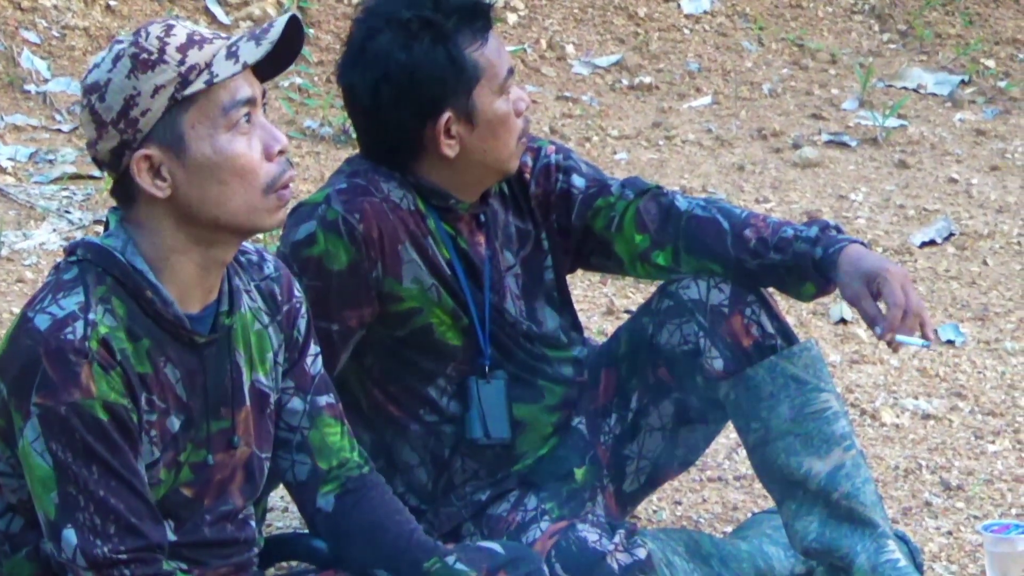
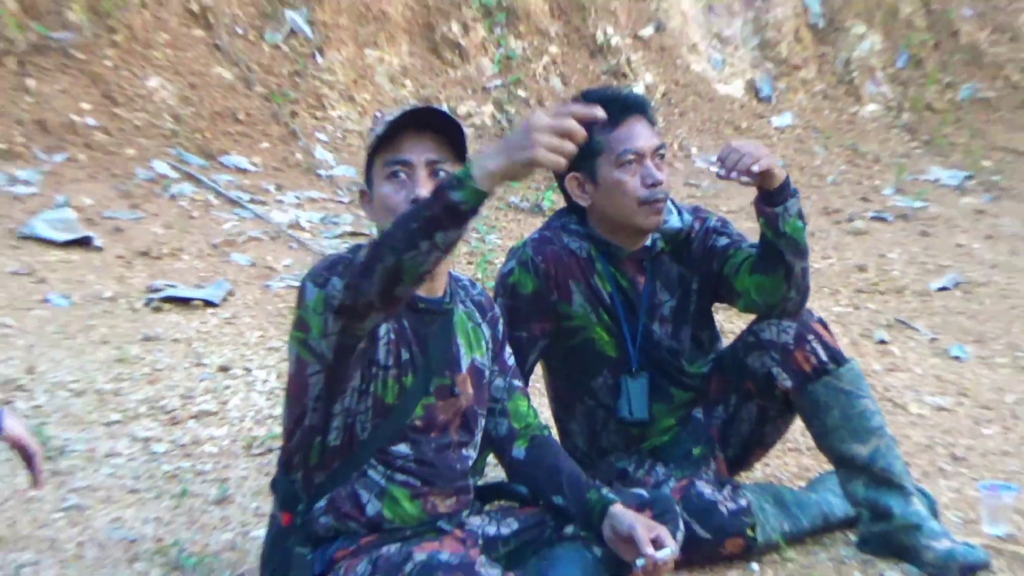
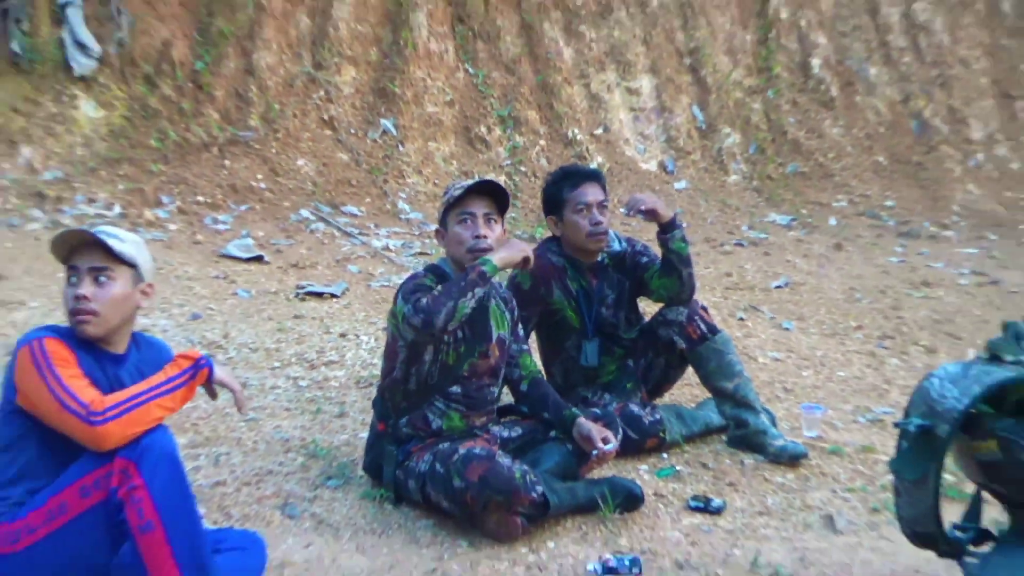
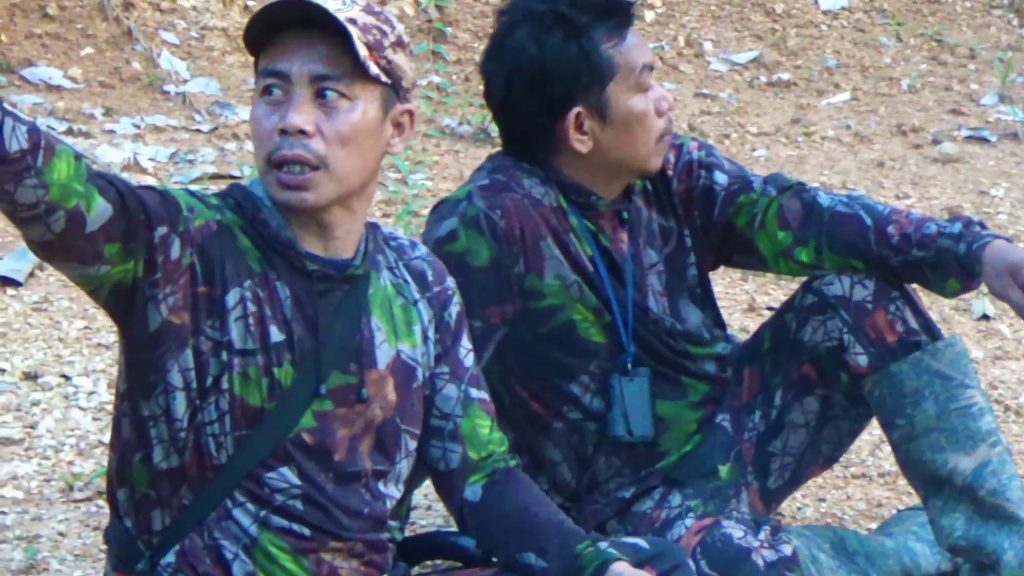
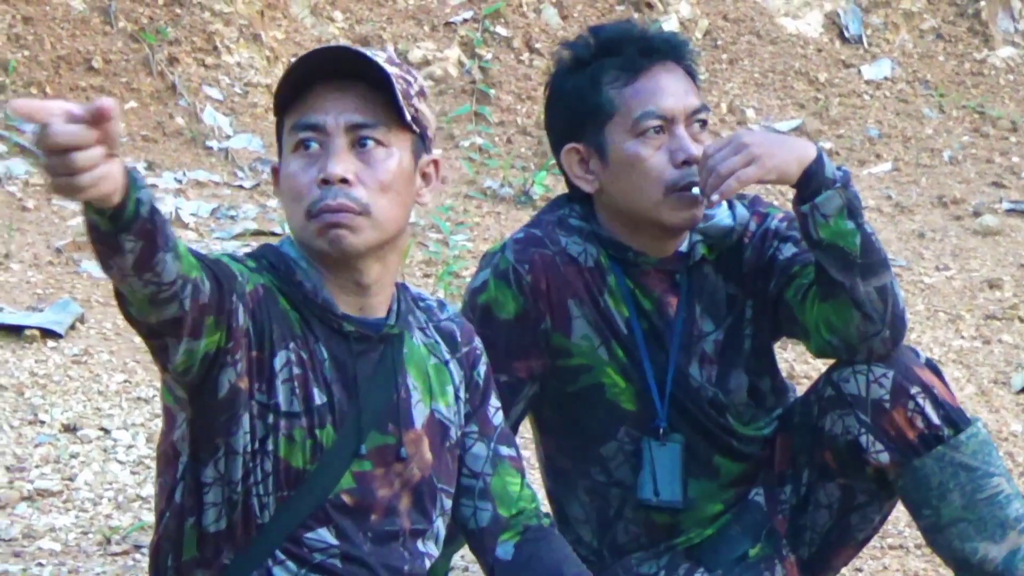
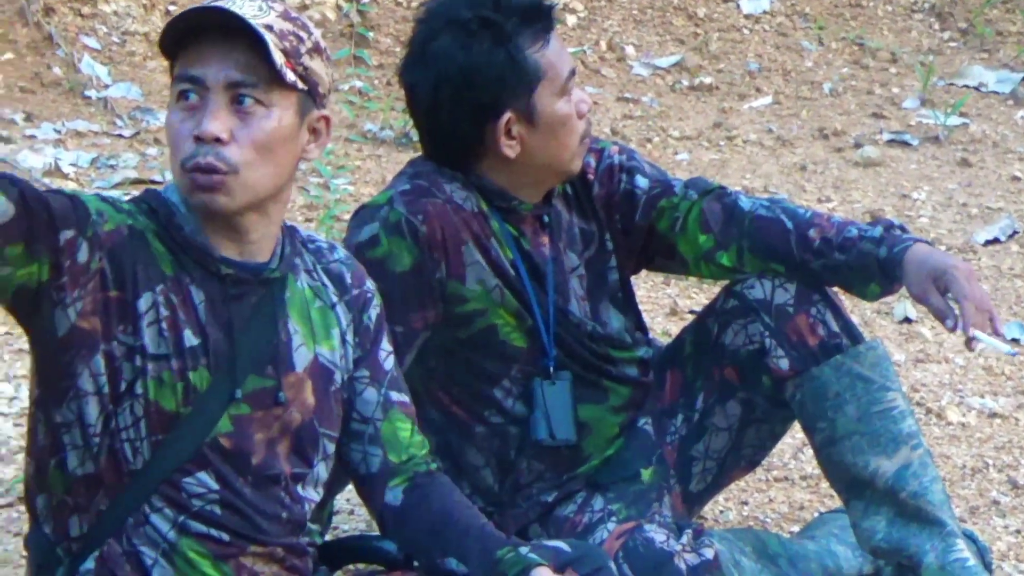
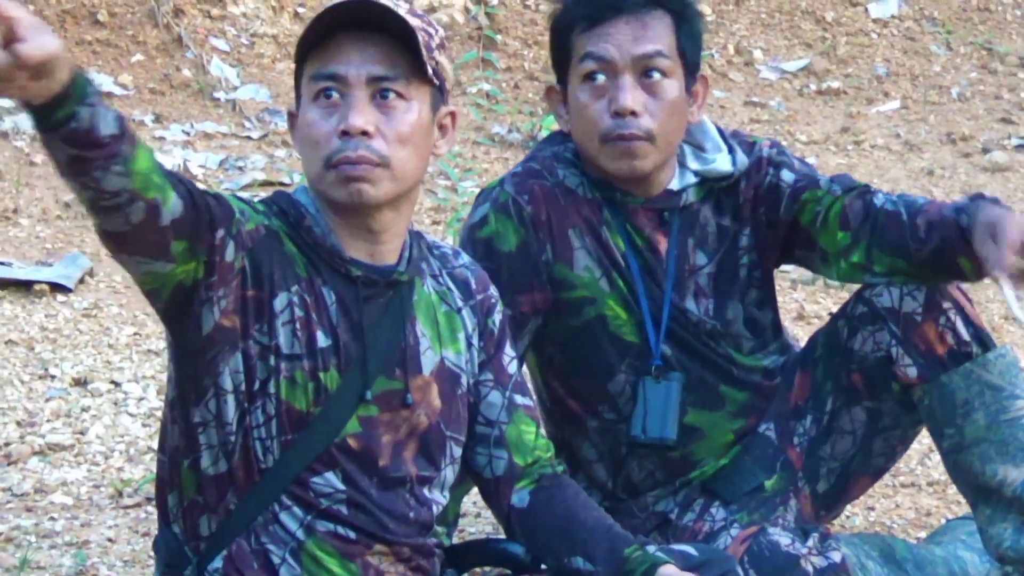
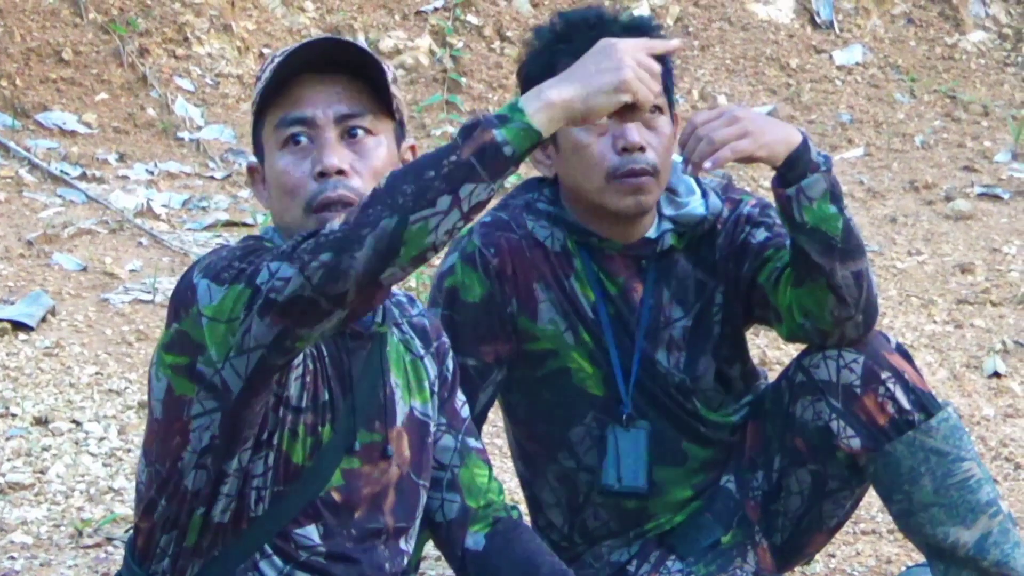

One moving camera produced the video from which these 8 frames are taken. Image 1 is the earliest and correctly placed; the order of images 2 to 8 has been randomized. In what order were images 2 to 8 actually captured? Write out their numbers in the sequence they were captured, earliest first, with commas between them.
6, 4, 7, 8, 5, 2, 3
